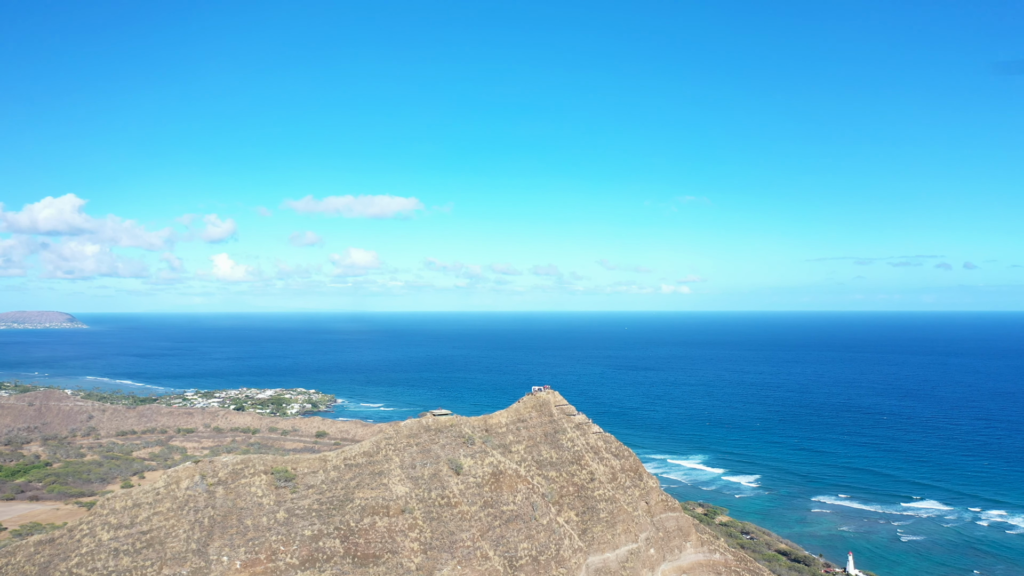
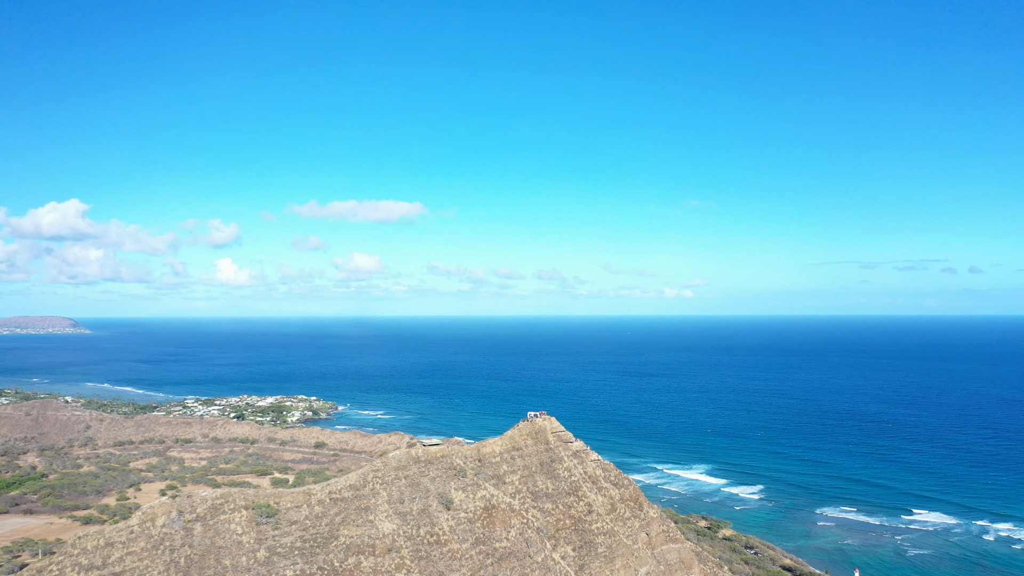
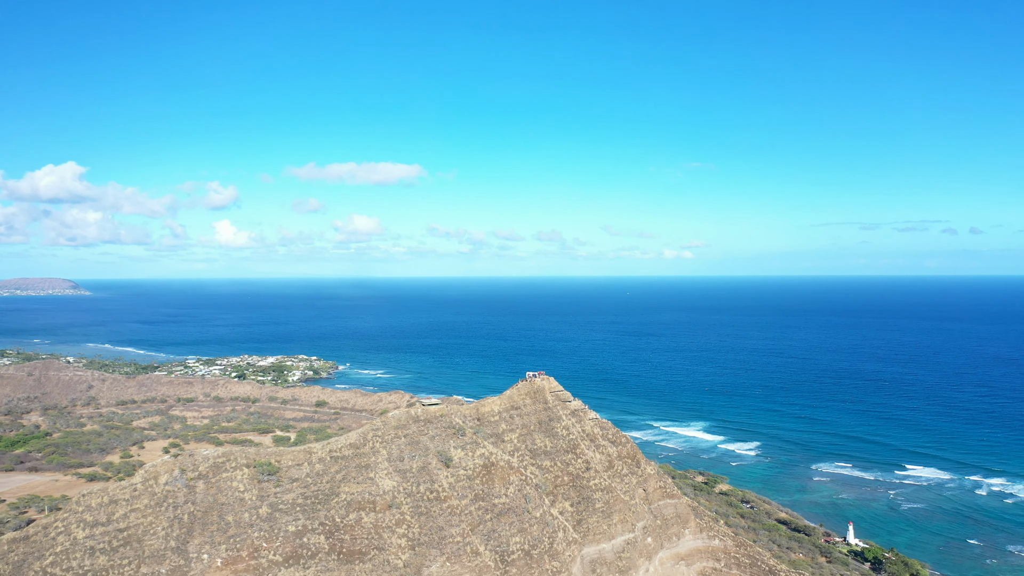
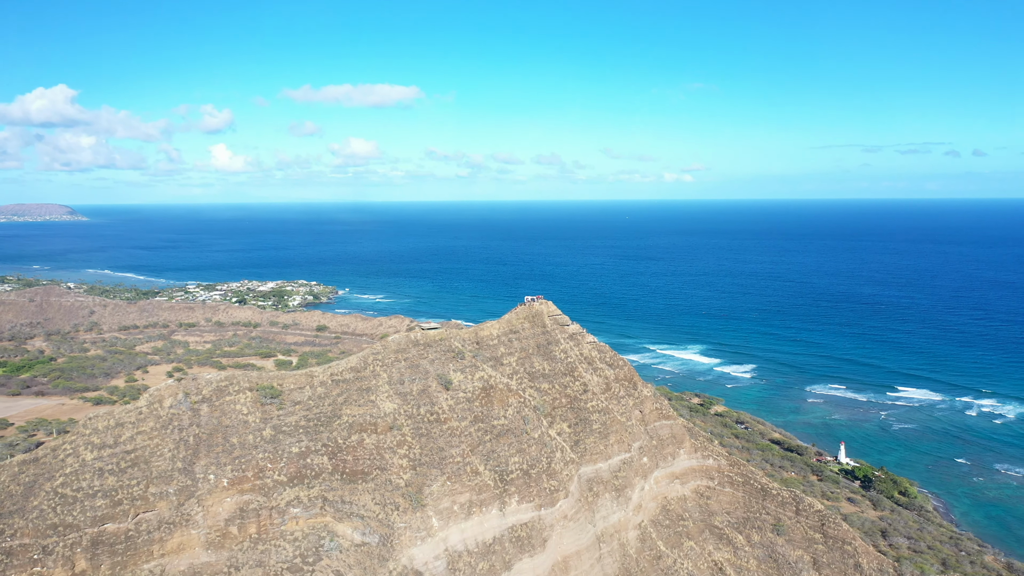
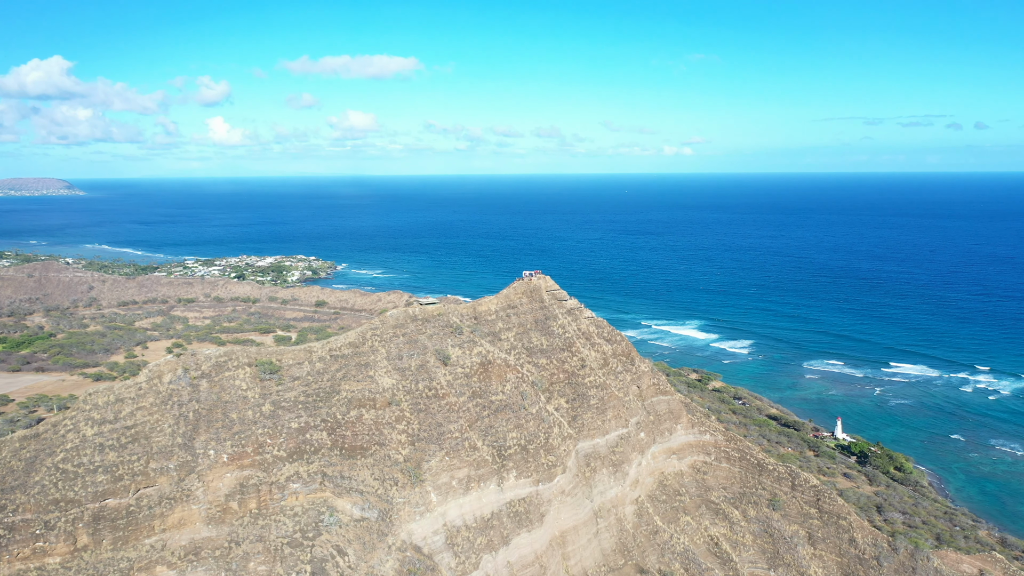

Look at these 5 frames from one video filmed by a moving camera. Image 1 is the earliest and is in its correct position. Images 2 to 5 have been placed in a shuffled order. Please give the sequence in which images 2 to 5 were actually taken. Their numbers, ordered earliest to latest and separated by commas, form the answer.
2, 3, 4, 5
